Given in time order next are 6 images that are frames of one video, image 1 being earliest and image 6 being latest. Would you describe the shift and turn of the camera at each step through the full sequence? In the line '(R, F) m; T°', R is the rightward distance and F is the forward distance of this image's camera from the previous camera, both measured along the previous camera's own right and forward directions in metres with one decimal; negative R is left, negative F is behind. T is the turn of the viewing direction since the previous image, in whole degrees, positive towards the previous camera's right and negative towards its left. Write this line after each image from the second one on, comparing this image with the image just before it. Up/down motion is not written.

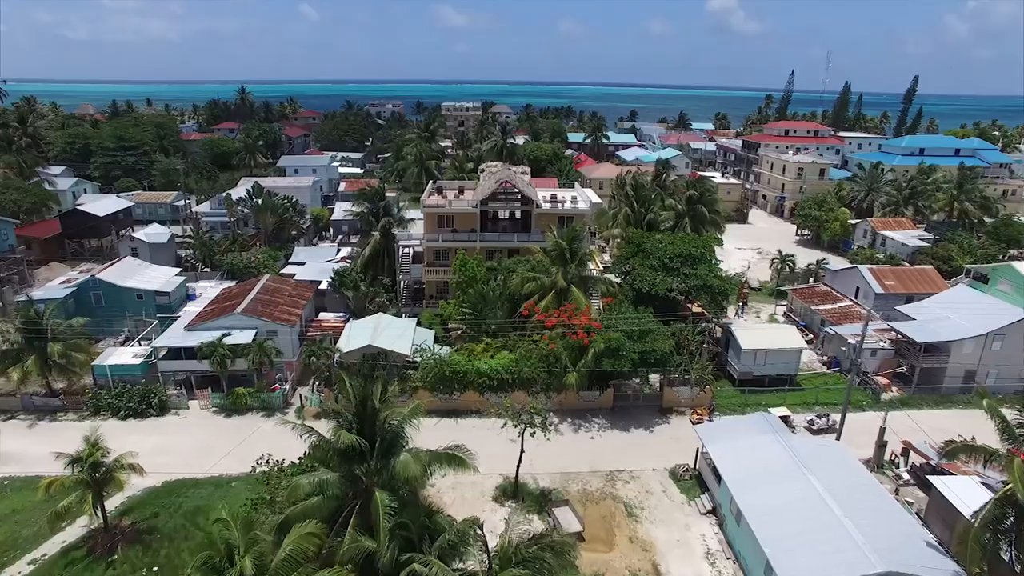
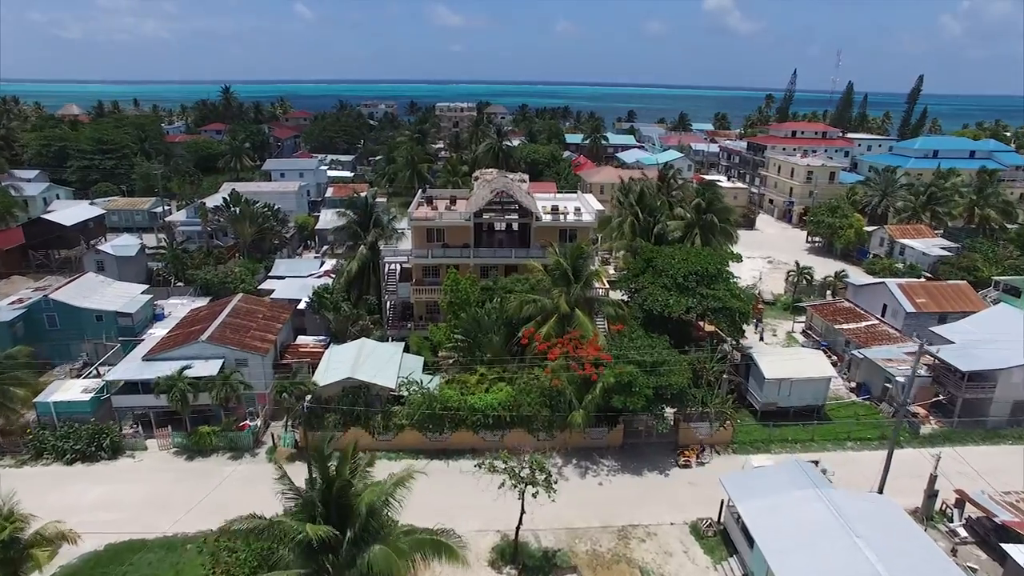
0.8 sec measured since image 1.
(-0.1, +3.4) m; 0°
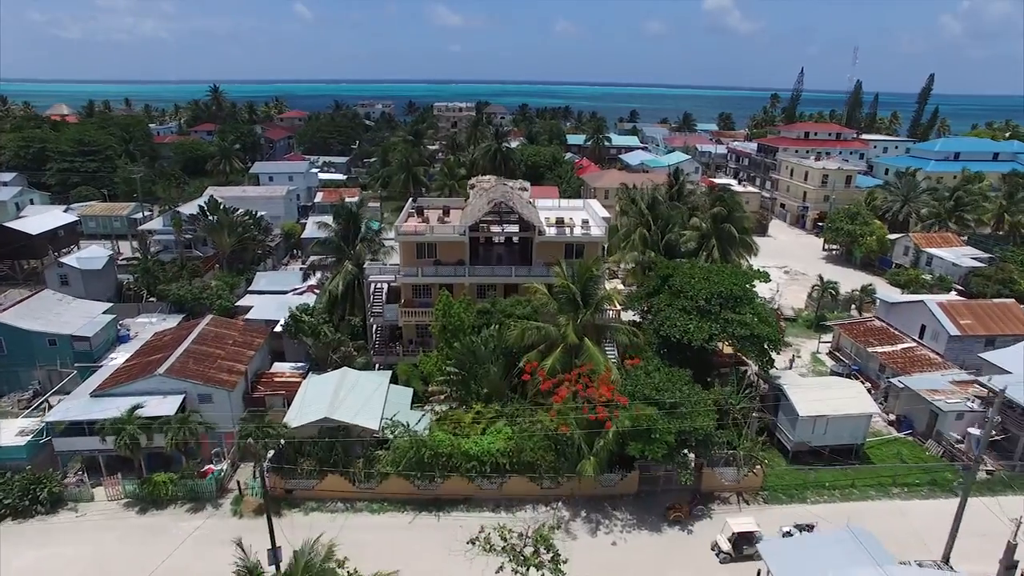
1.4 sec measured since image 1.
(0.0, +3.6) m; 0°
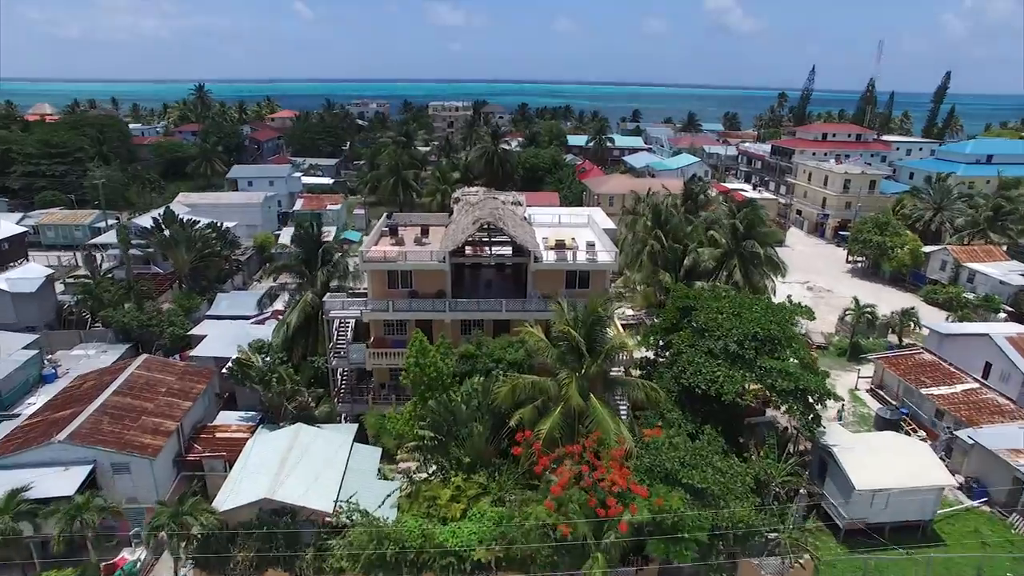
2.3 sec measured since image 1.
(+0.4, +5.1) m; 0°
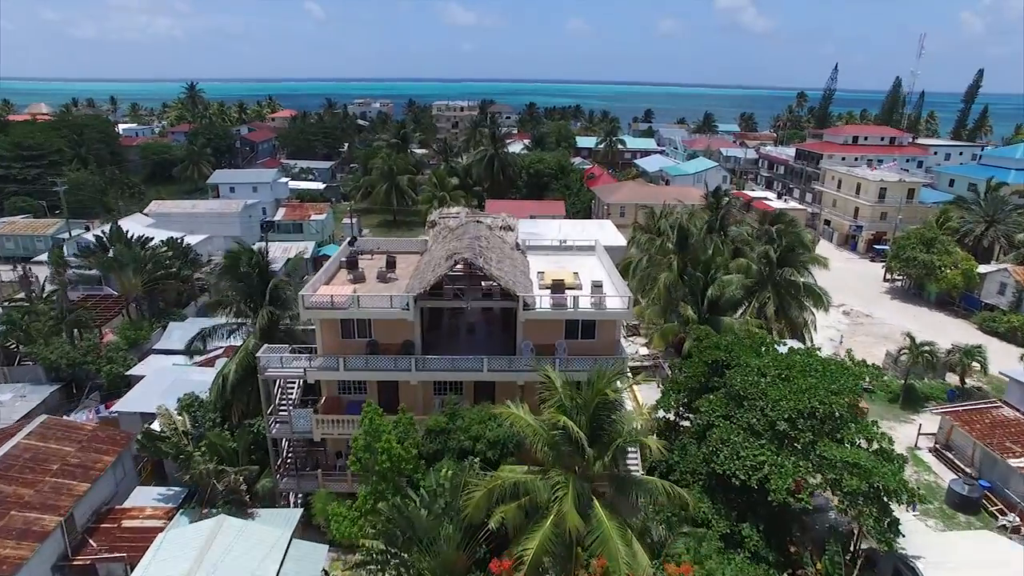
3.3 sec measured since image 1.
(+0.8, +5.4) m; -1°
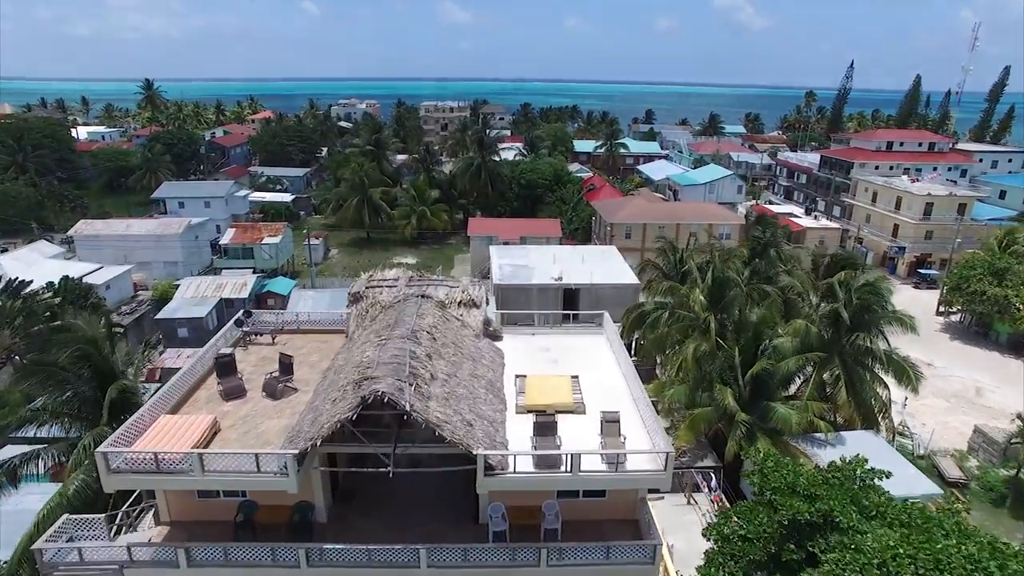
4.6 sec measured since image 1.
(+0.7, +8.0) m; 0°
